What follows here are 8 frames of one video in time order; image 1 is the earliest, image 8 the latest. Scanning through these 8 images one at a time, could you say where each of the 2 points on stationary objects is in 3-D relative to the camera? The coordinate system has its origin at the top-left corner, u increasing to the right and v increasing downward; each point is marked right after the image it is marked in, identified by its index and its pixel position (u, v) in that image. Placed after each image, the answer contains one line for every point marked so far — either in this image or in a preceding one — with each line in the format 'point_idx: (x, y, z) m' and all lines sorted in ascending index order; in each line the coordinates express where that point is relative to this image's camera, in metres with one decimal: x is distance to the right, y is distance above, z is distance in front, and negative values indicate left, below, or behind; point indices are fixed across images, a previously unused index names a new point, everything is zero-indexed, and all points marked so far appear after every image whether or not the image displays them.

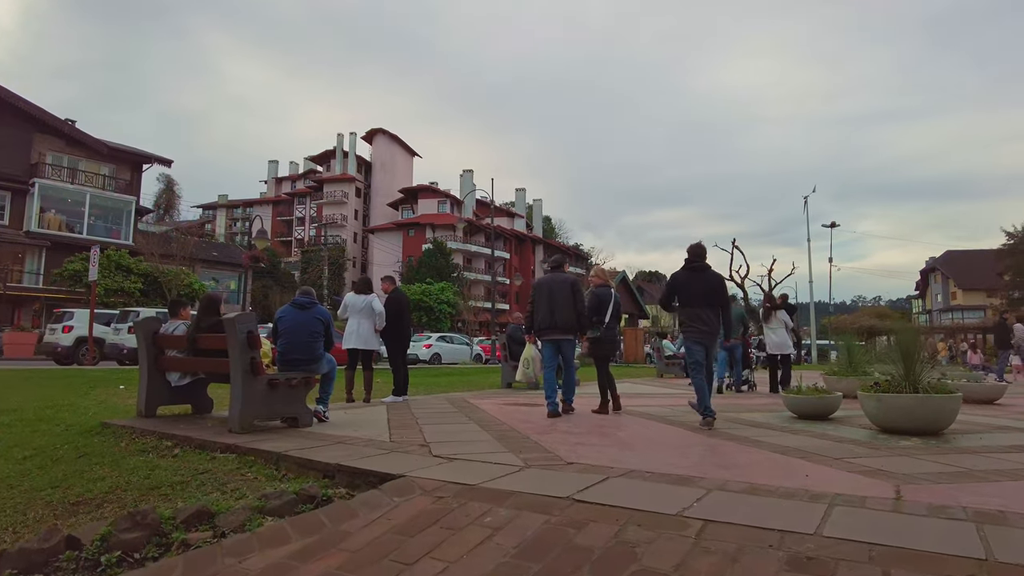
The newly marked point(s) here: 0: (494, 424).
0: (-0.2, -1.2, +5.8) m
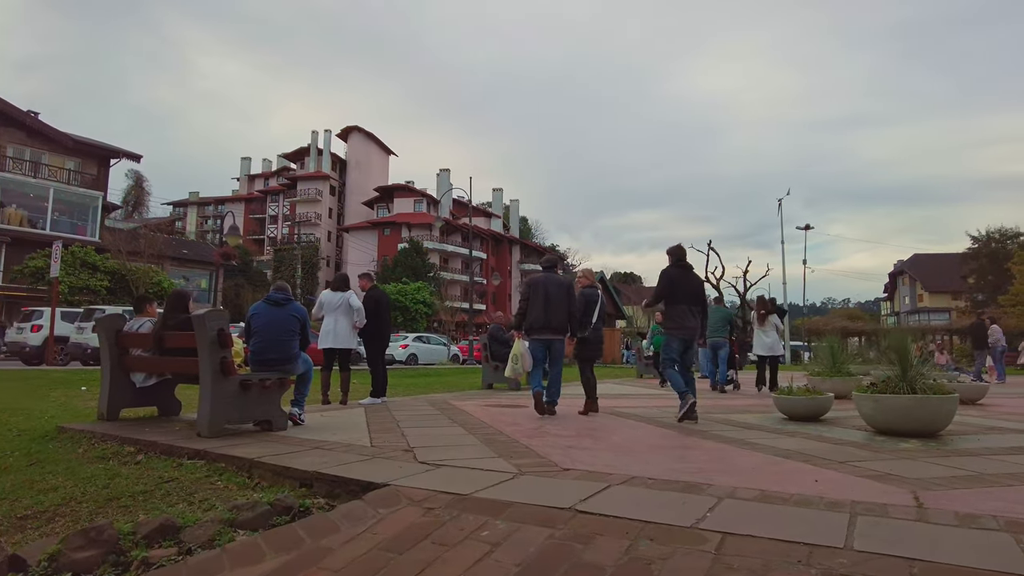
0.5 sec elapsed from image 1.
0: (-0.3, -1.2, +5.5) m
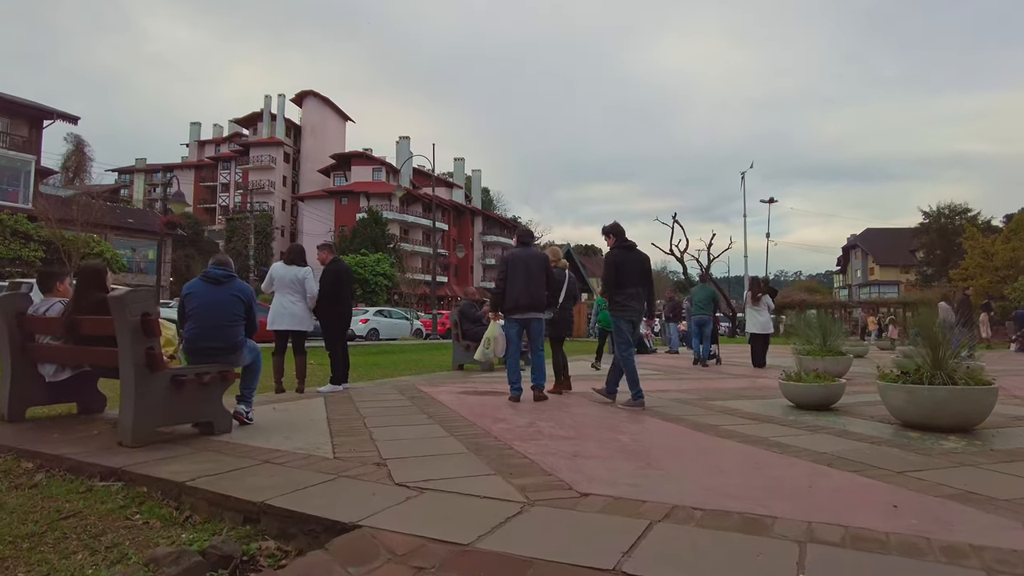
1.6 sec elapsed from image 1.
0: (-0.4, -1.0, +4.7) m
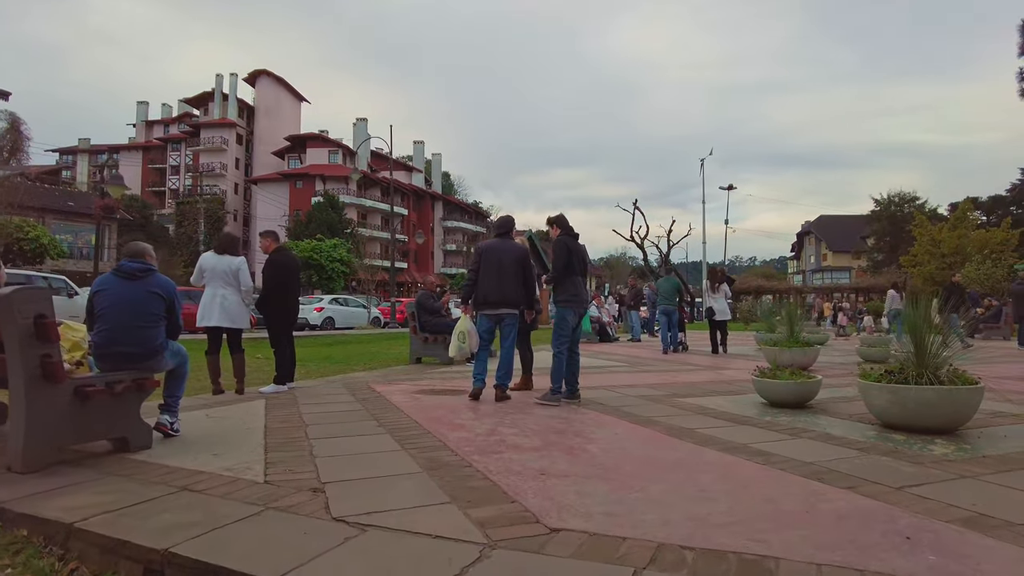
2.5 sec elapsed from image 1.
0: (-0.6, -1.0, +4.3) m
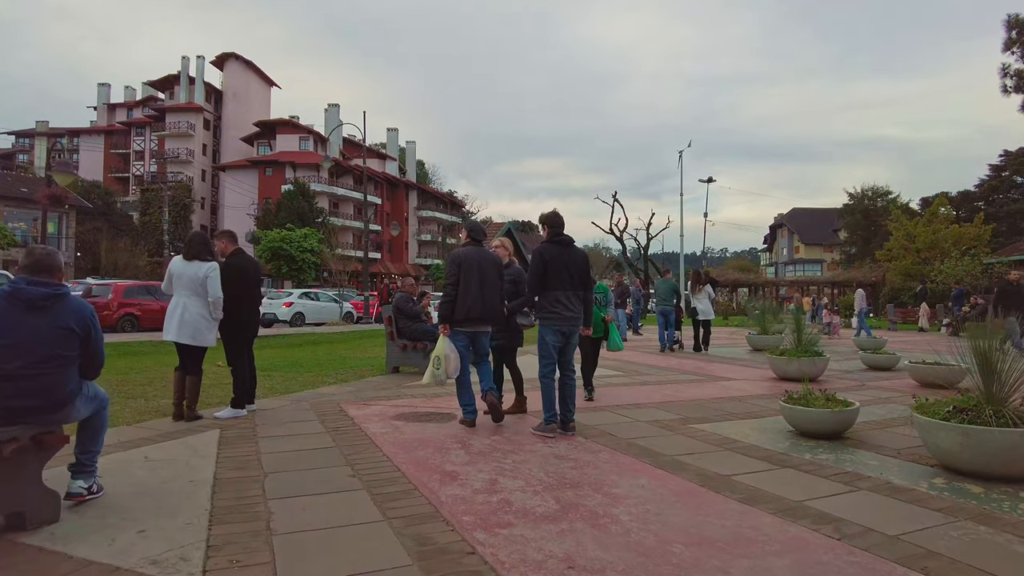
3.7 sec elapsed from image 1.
0: (-0.6, -1.1, +3.4) m
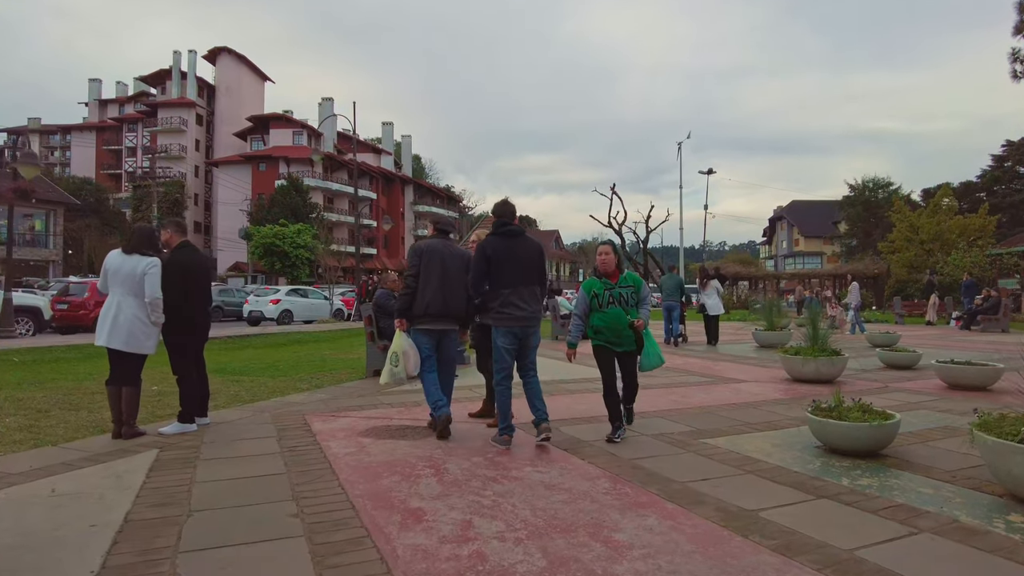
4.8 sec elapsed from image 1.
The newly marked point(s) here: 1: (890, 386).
0: (-0.7, -1.1, +2.7) m
1: (+4.4, -1.1, +7.8) m
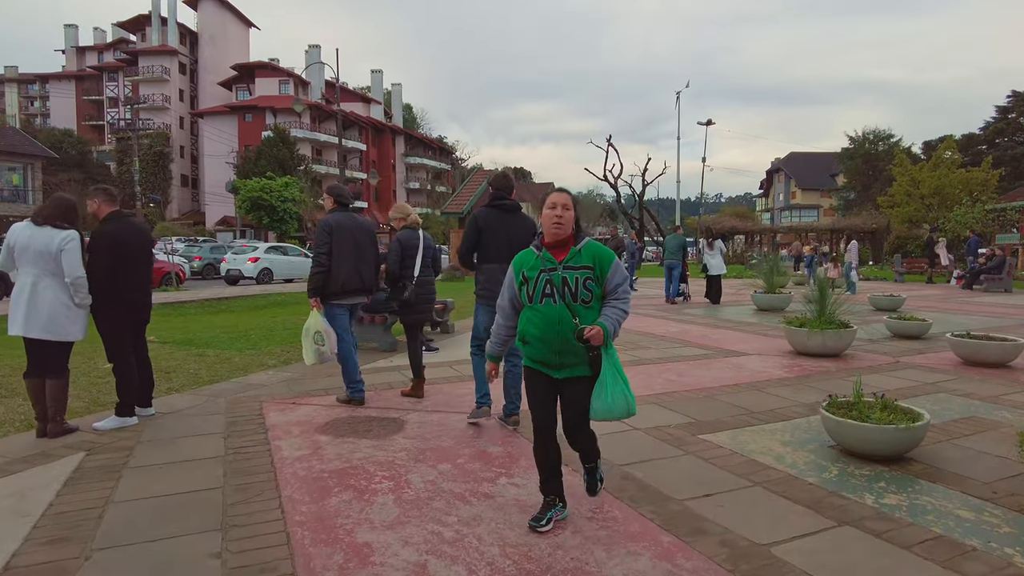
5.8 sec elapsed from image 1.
0: (-0.8, -1.1, +2.2) m
1: (+4.2, -0.8, +7.2) m
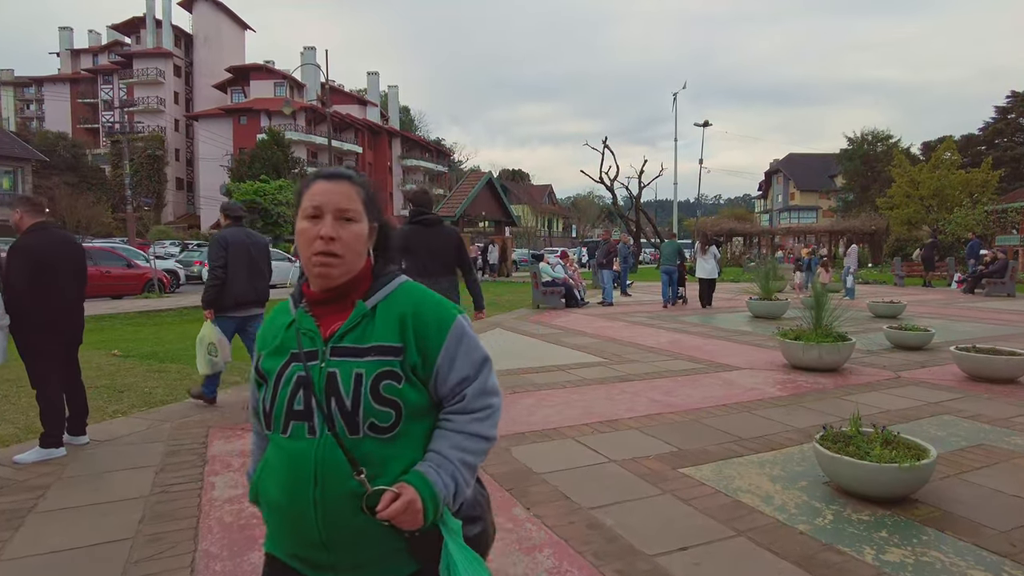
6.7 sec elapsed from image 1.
0: (-1.0, -1.2, +1.7) m
1: (+4.0, -0.9, +6.8) m
